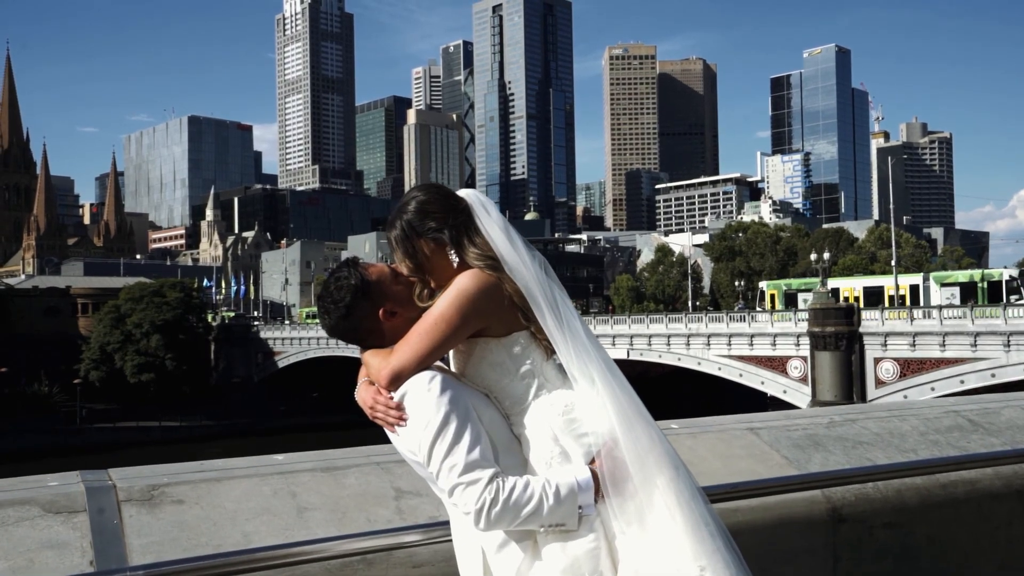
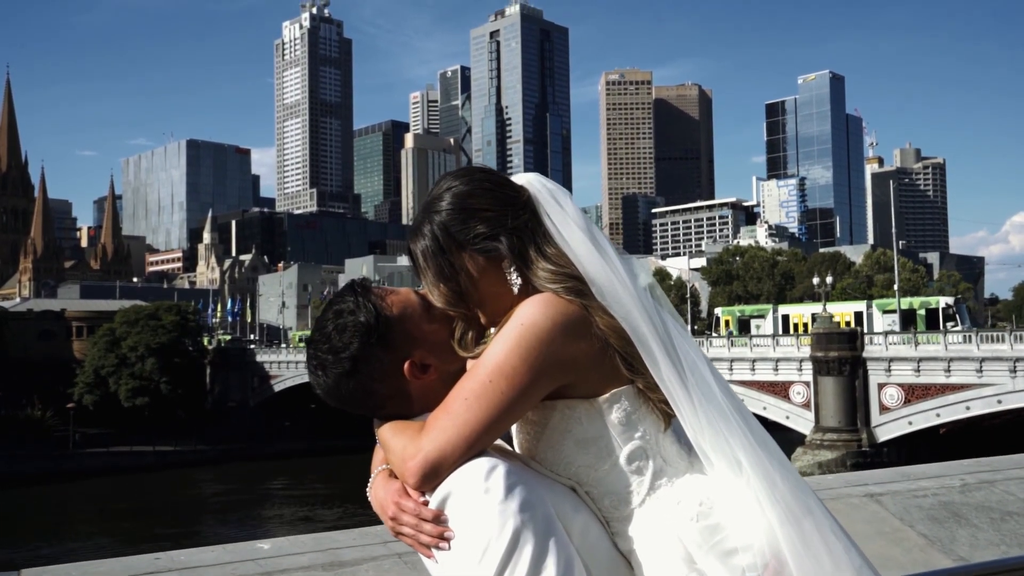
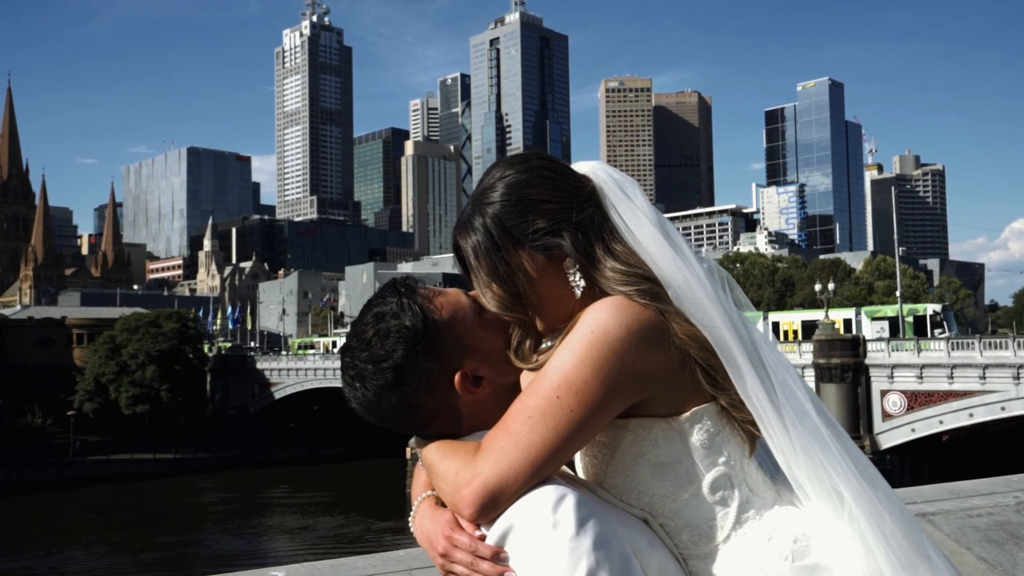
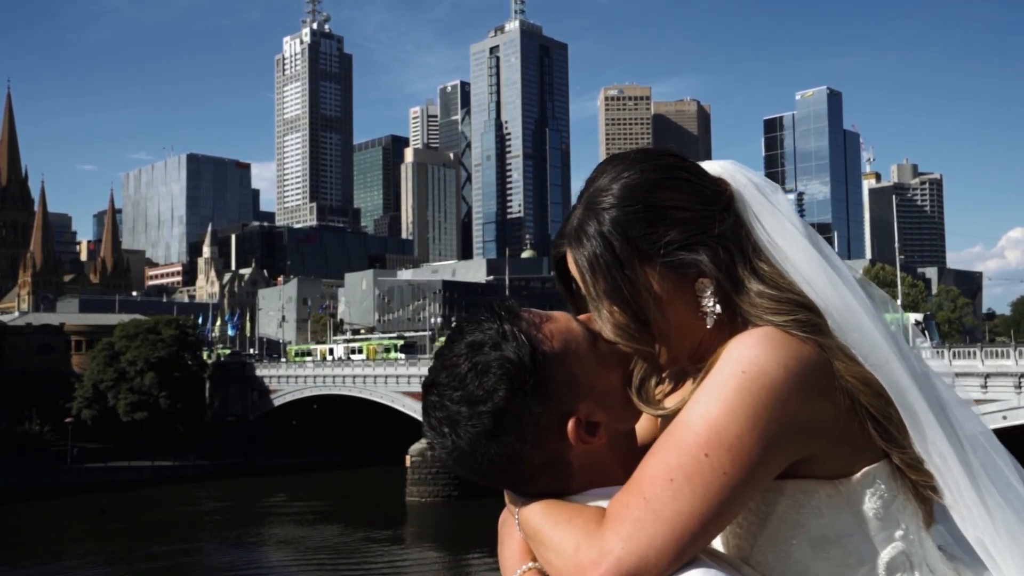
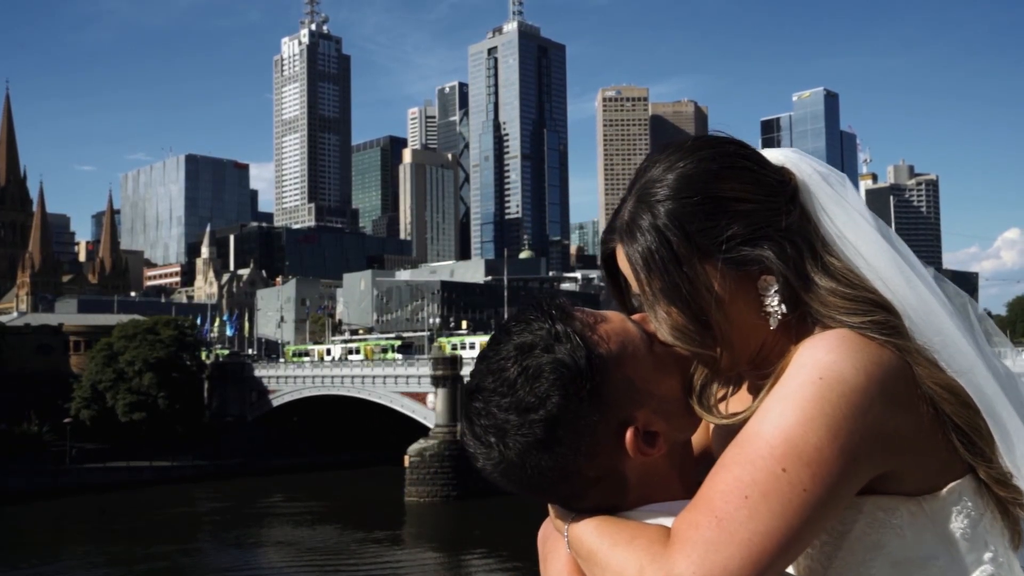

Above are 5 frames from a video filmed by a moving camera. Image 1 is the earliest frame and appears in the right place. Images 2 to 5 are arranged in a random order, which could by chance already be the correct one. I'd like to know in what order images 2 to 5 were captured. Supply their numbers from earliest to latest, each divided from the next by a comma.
2, 3, 4, 5
